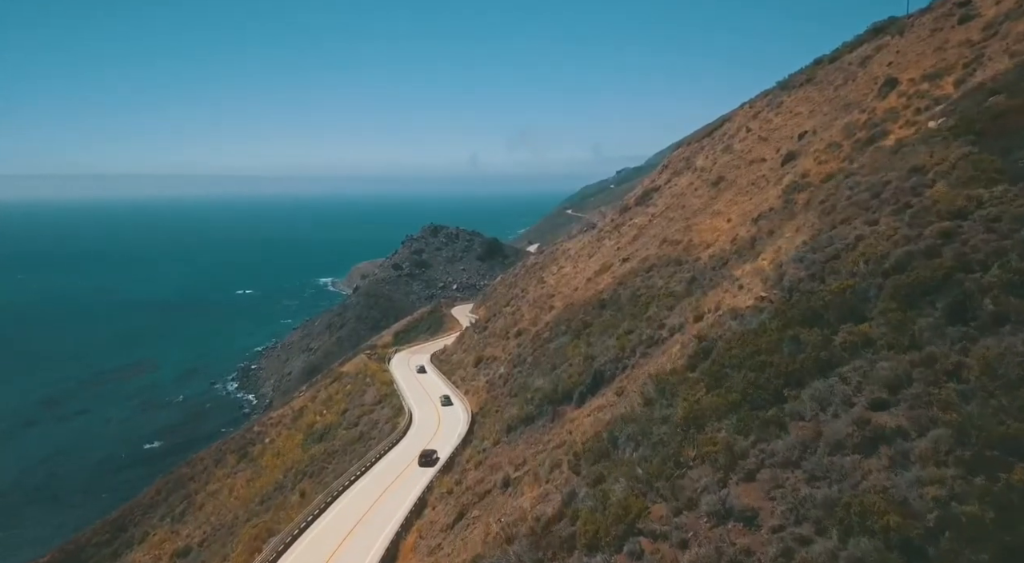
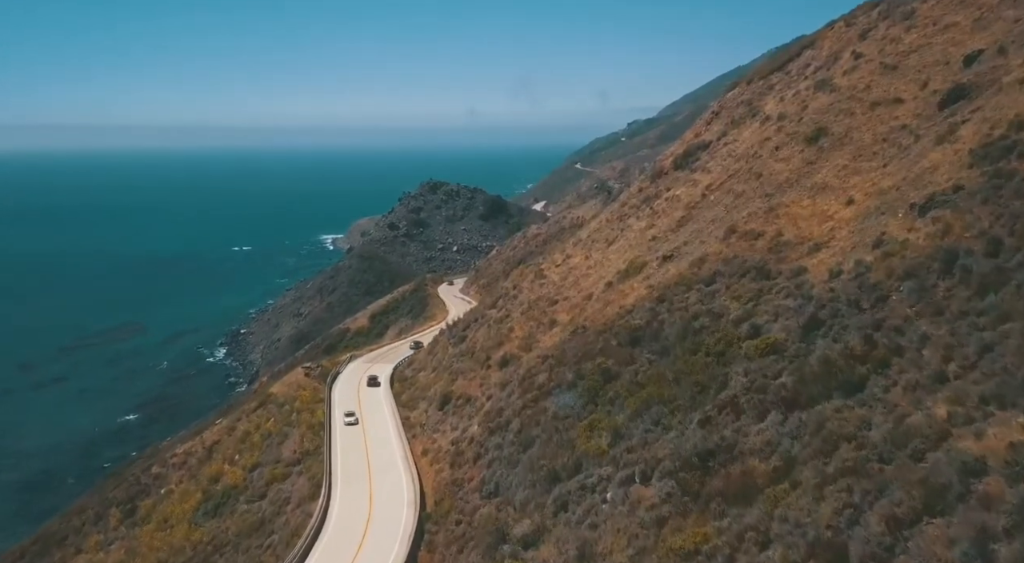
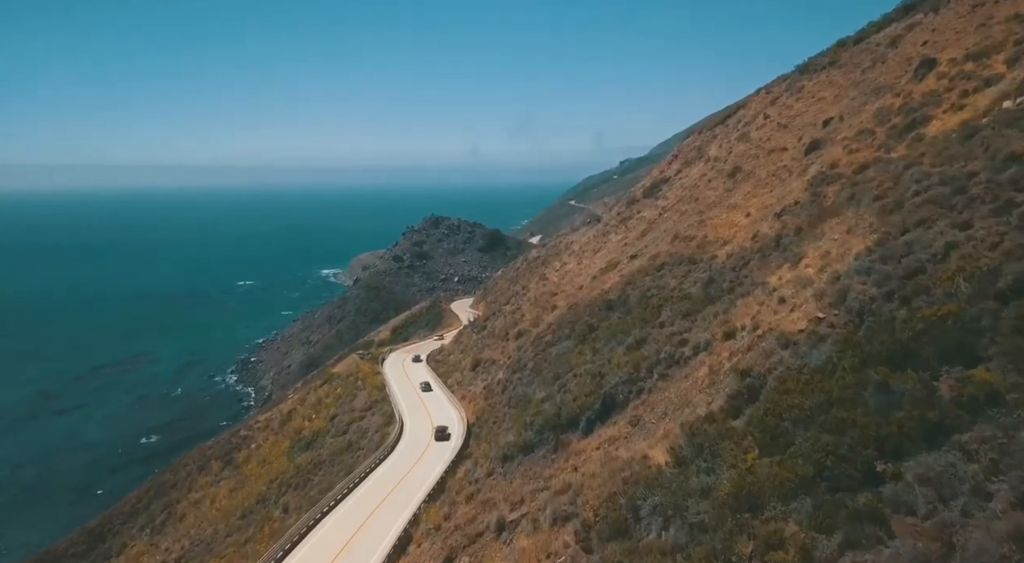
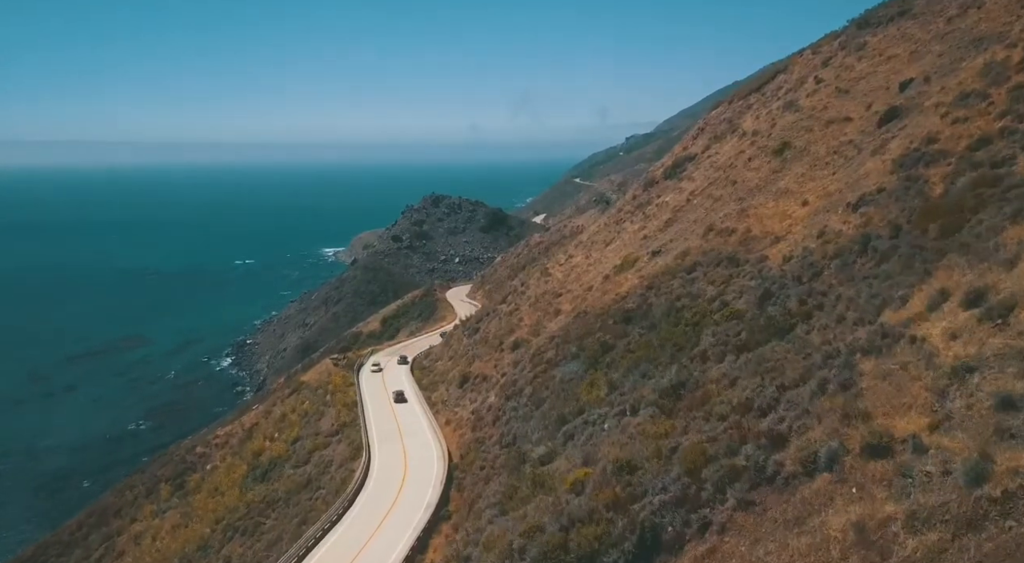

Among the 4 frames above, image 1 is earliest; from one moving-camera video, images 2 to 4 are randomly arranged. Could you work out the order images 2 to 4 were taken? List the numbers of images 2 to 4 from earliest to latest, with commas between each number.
3, 4, 2
